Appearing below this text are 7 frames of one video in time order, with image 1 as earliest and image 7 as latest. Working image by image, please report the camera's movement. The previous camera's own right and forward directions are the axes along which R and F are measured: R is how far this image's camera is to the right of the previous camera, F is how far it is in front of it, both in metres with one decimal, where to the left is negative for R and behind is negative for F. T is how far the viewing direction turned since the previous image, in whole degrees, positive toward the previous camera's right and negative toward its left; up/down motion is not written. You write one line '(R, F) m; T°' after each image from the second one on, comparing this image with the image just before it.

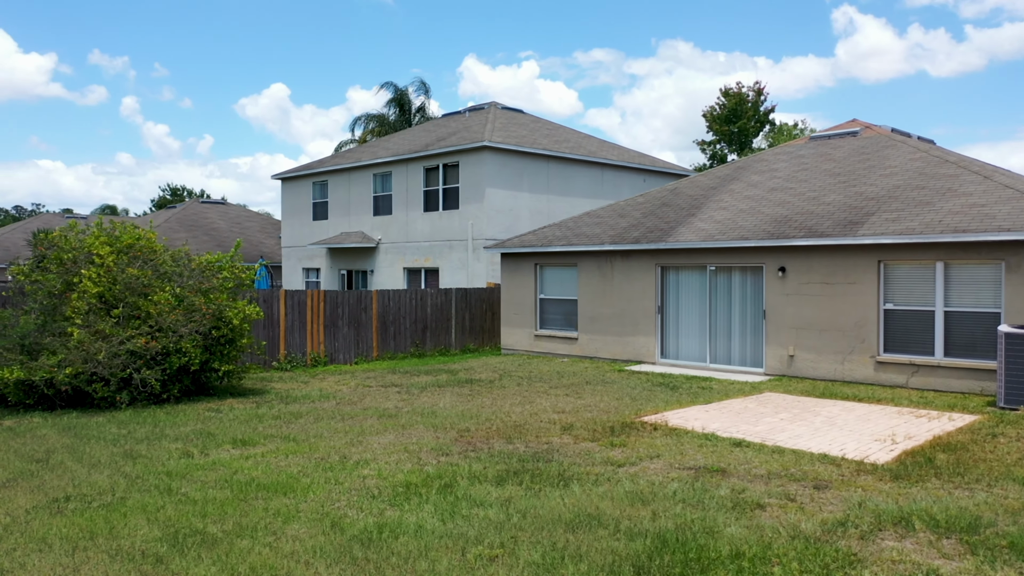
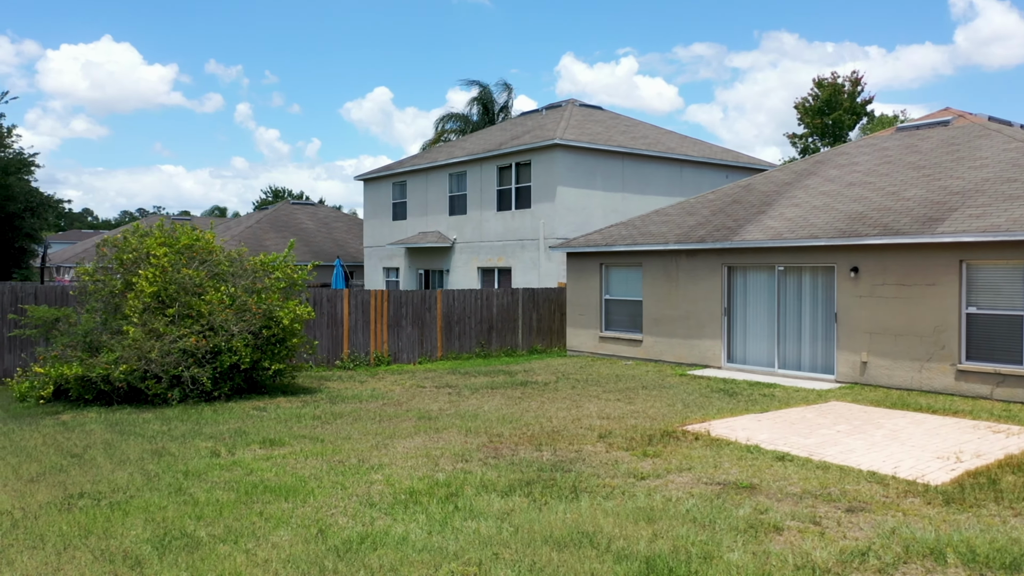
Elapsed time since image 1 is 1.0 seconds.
(+0.7, +0.3) m; -7°
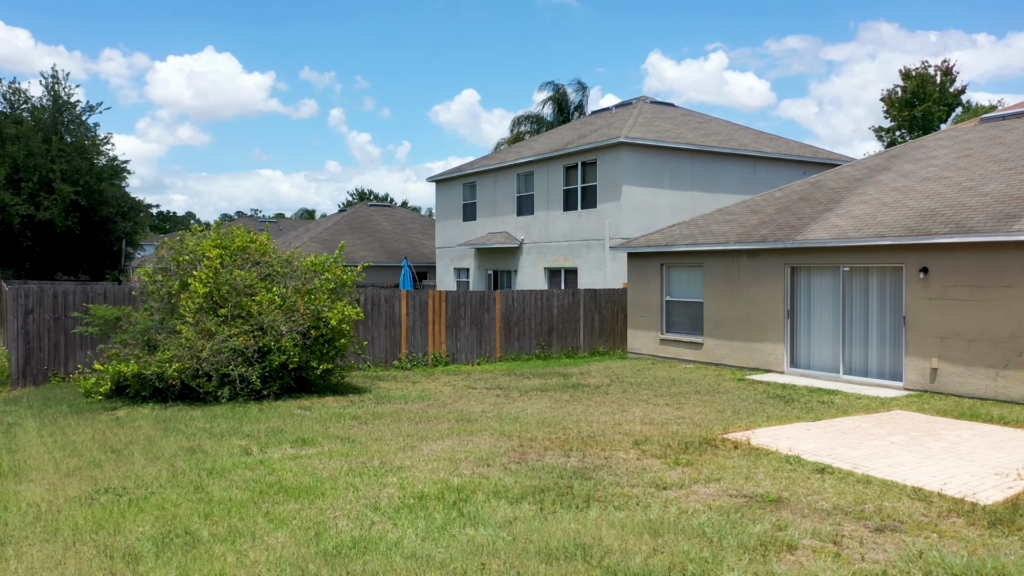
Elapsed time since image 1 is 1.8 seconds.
(+0.6, +0.2) m; -6°
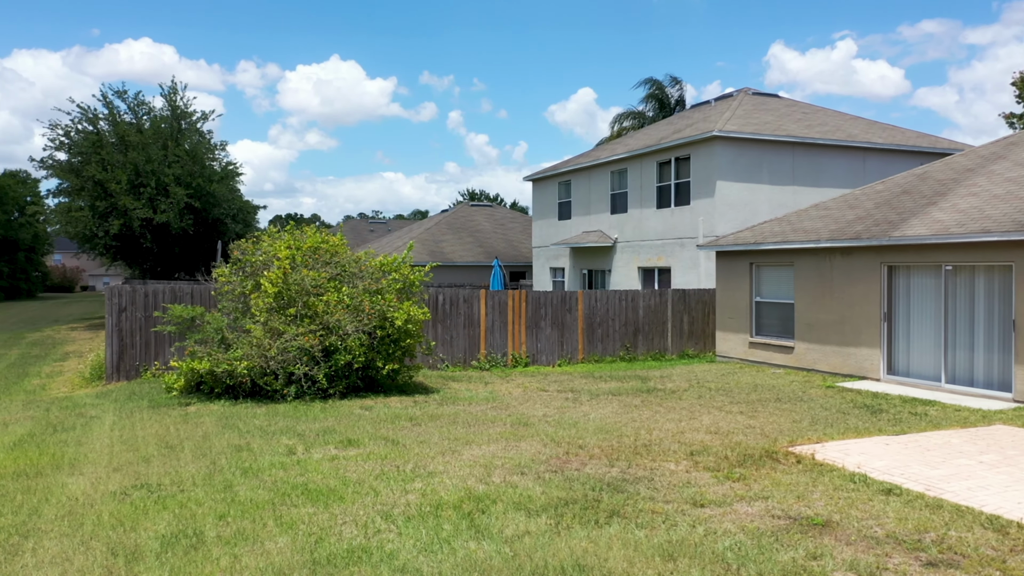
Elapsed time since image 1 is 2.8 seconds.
(+0.7, +0.4) m; -8°
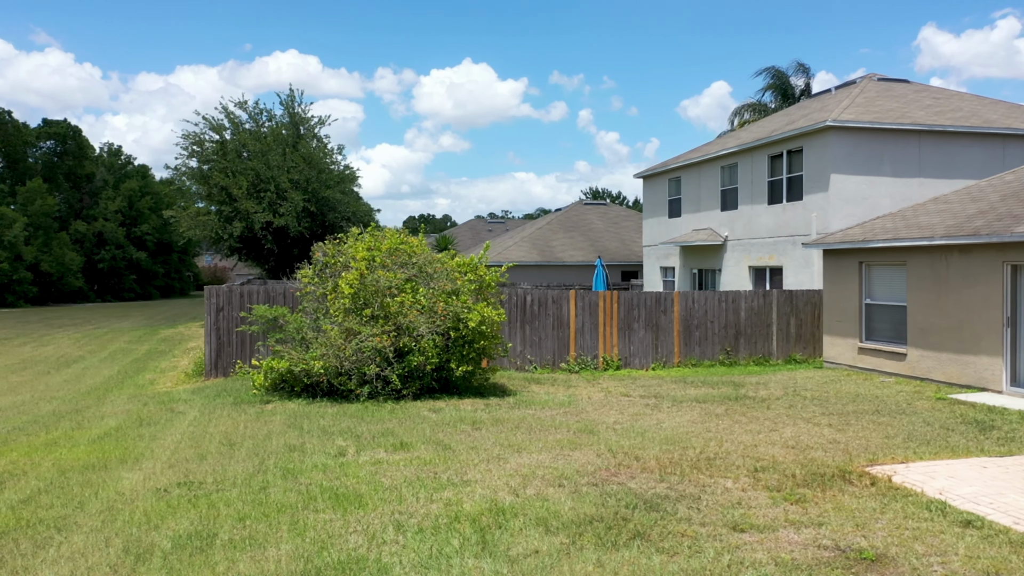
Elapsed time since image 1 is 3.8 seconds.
(+0.8, +0.4) m; -9°
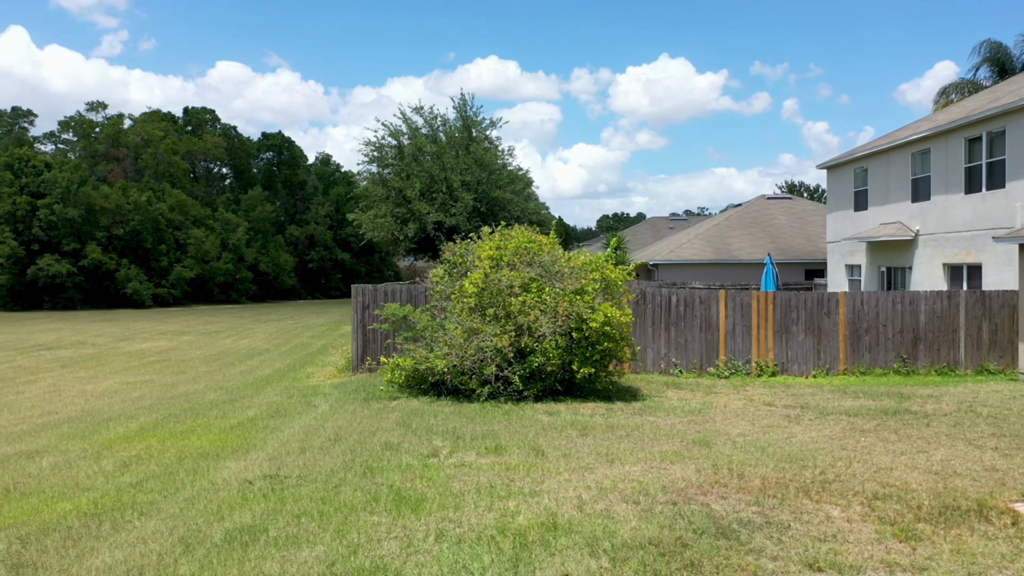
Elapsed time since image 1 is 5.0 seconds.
(+1.0, +0.5) m; -14°
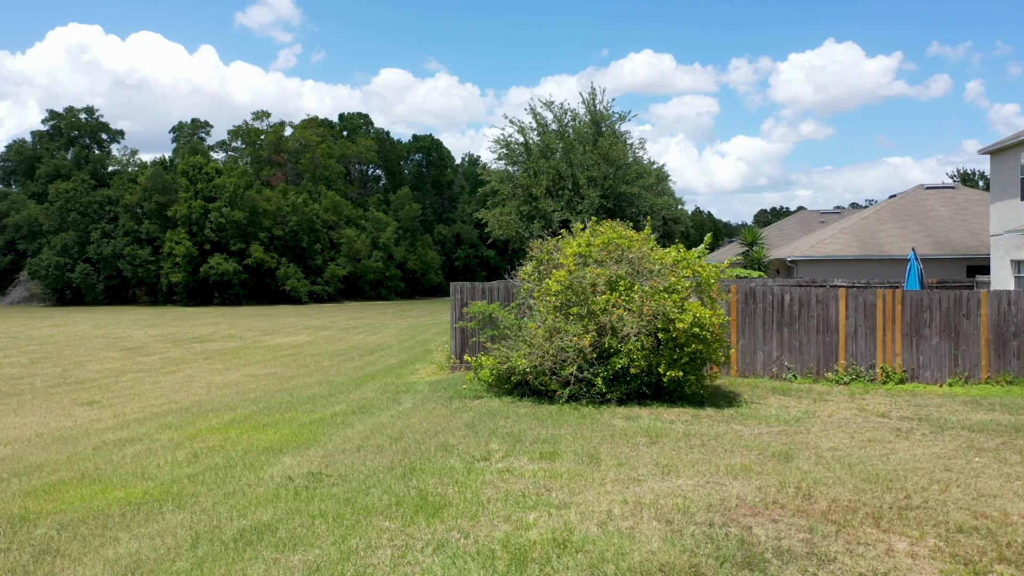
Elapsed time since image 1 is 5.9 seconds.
(+0.9, +0.4) m; -11°
